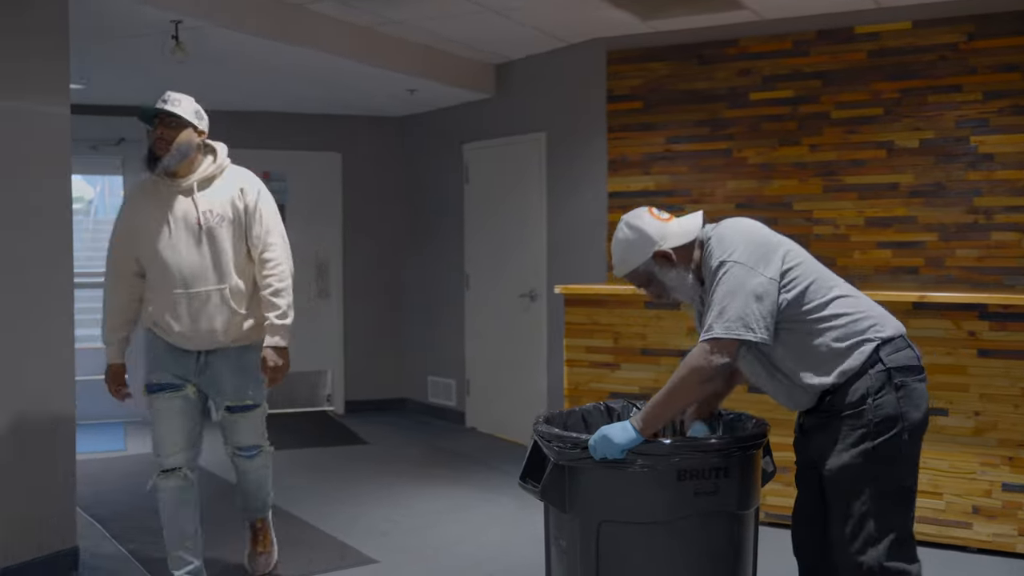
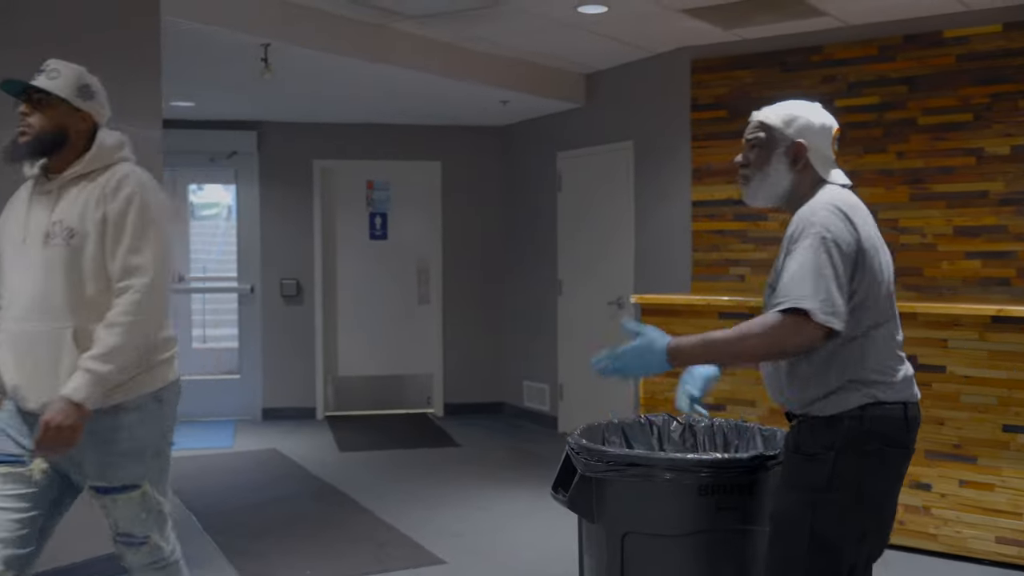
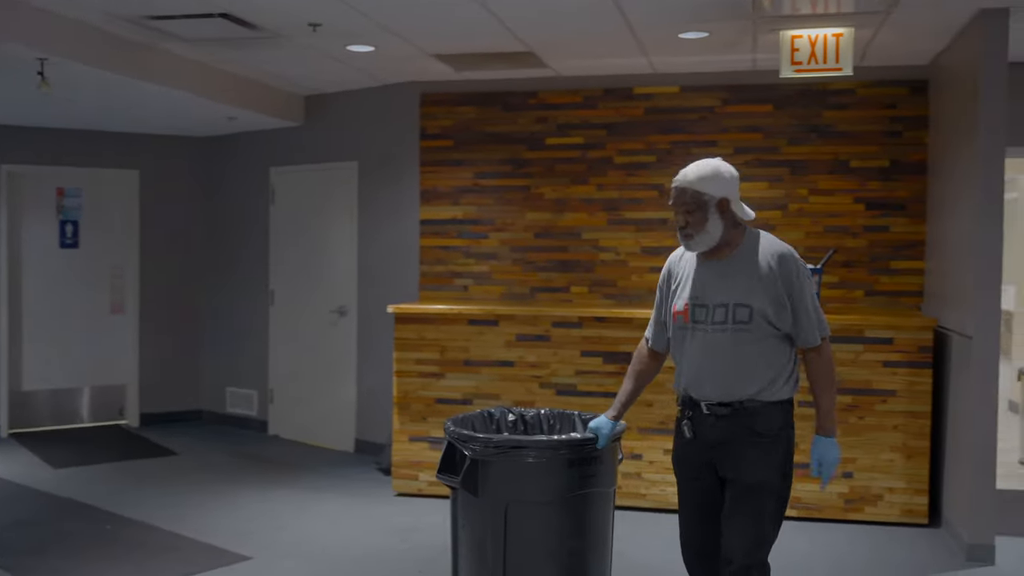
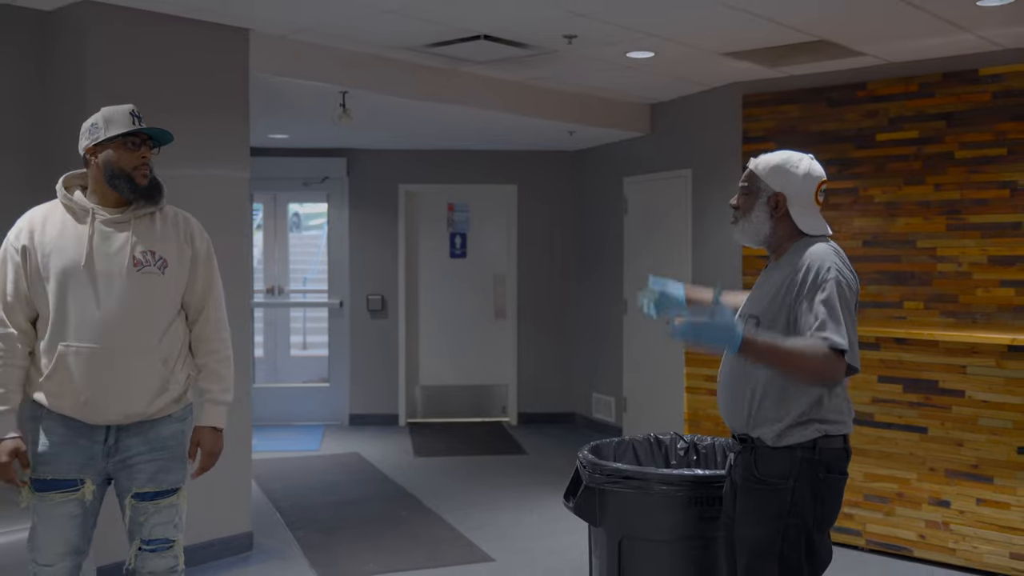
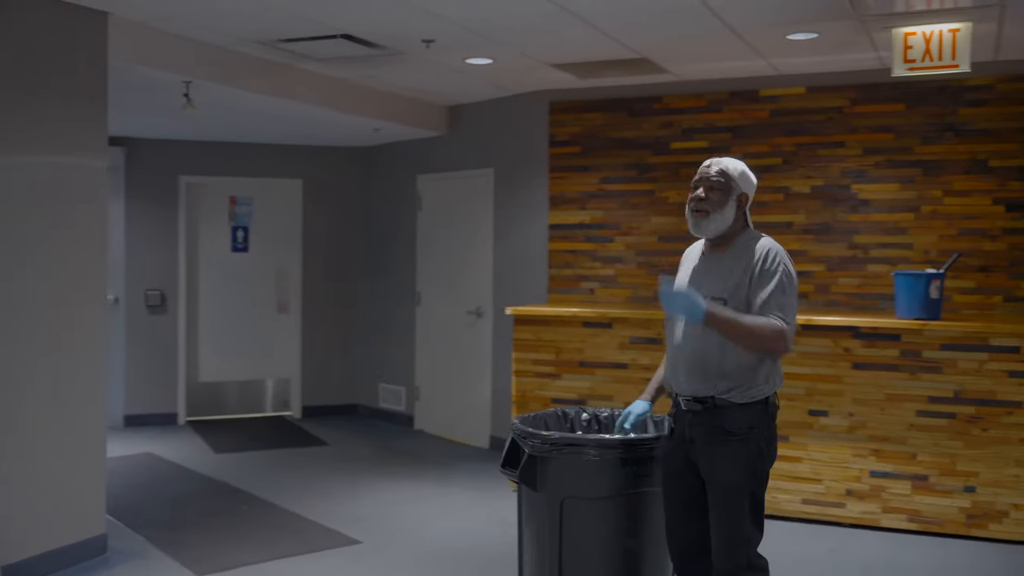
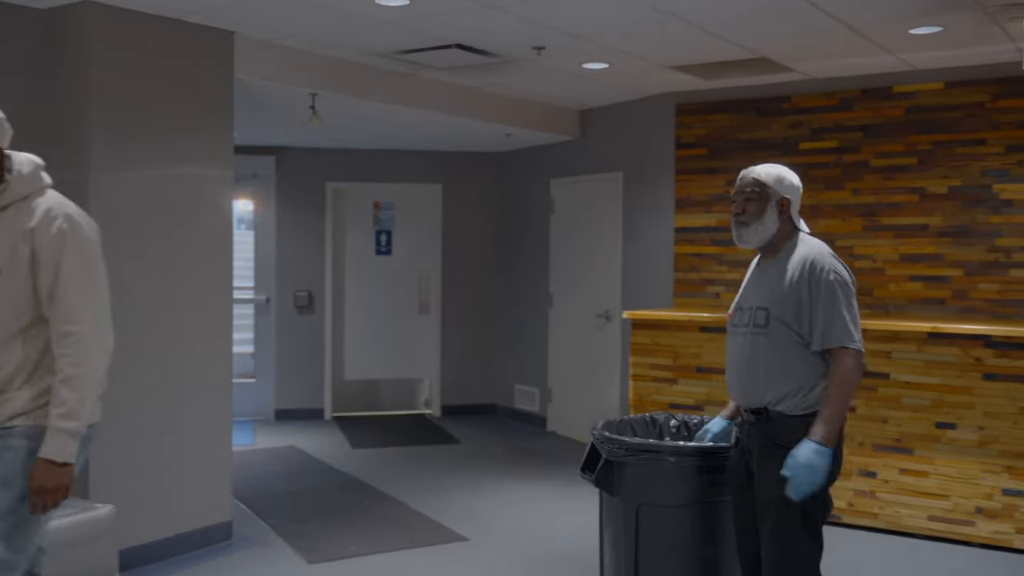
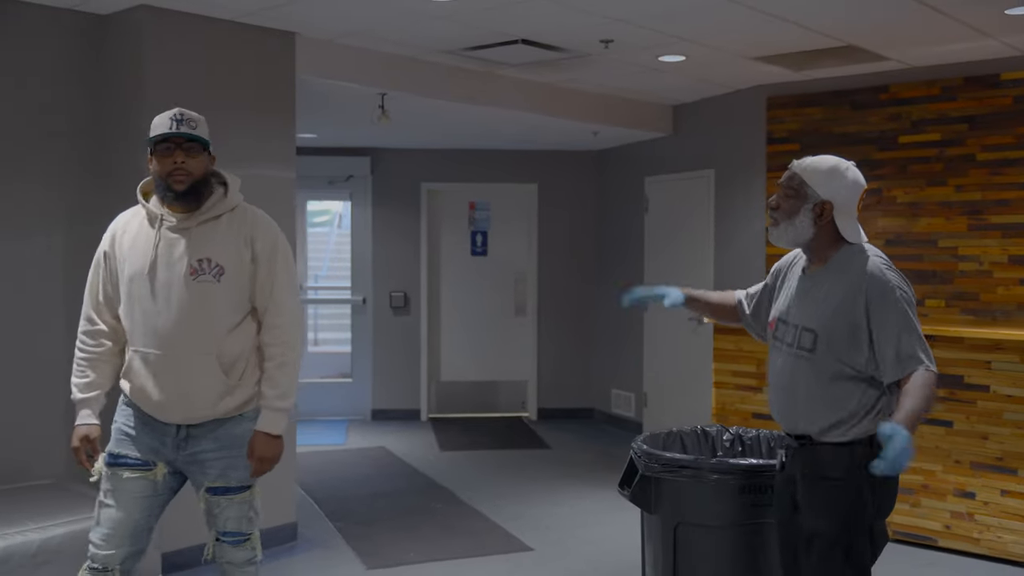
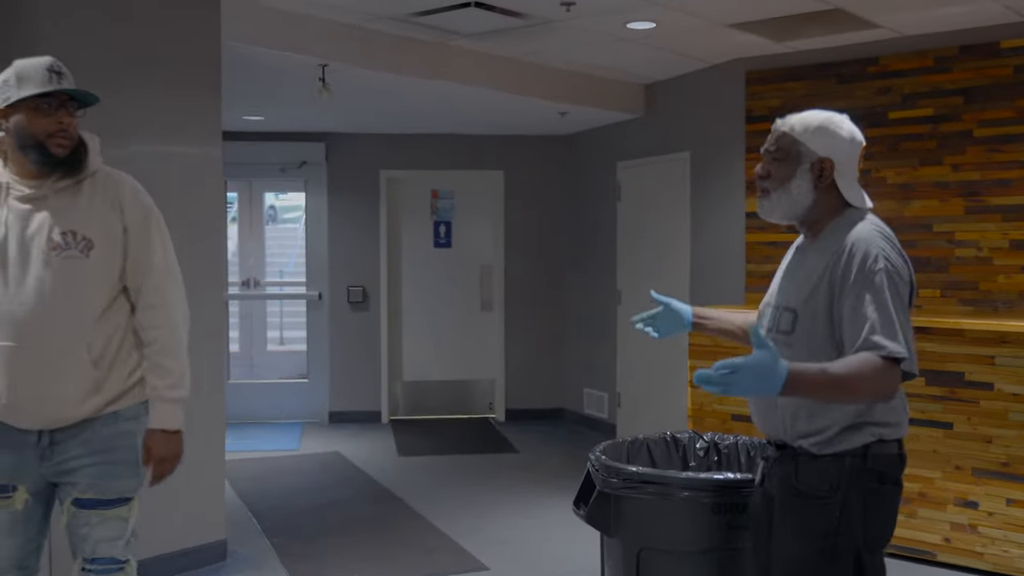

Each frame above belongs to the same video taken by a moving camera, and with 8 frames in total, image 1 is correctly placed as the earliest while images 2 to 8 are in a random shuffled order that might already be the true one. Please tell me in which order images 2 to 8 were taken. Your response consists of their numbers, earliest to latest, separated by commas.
2, 8, 4, 7, 6, 5, 3
